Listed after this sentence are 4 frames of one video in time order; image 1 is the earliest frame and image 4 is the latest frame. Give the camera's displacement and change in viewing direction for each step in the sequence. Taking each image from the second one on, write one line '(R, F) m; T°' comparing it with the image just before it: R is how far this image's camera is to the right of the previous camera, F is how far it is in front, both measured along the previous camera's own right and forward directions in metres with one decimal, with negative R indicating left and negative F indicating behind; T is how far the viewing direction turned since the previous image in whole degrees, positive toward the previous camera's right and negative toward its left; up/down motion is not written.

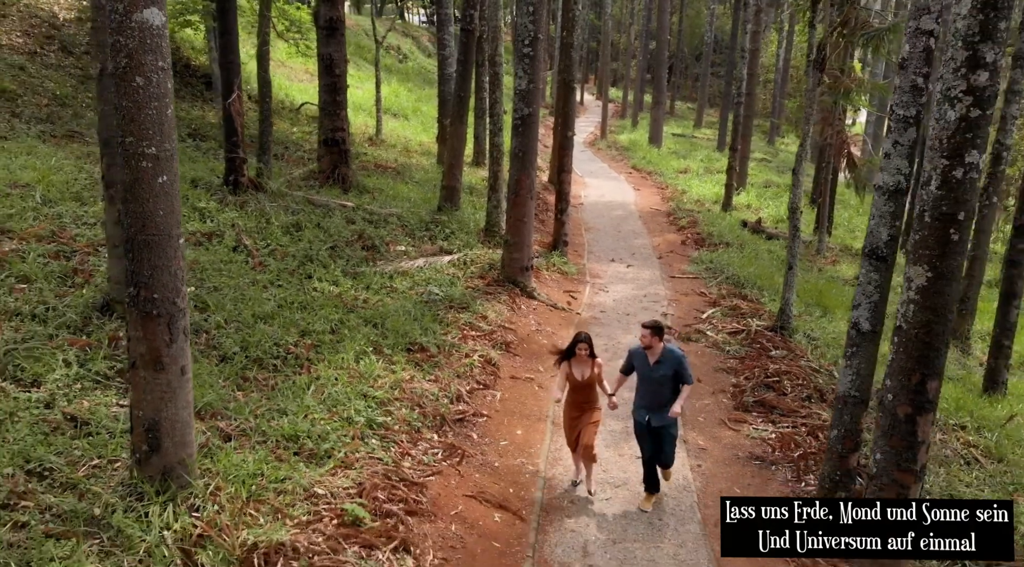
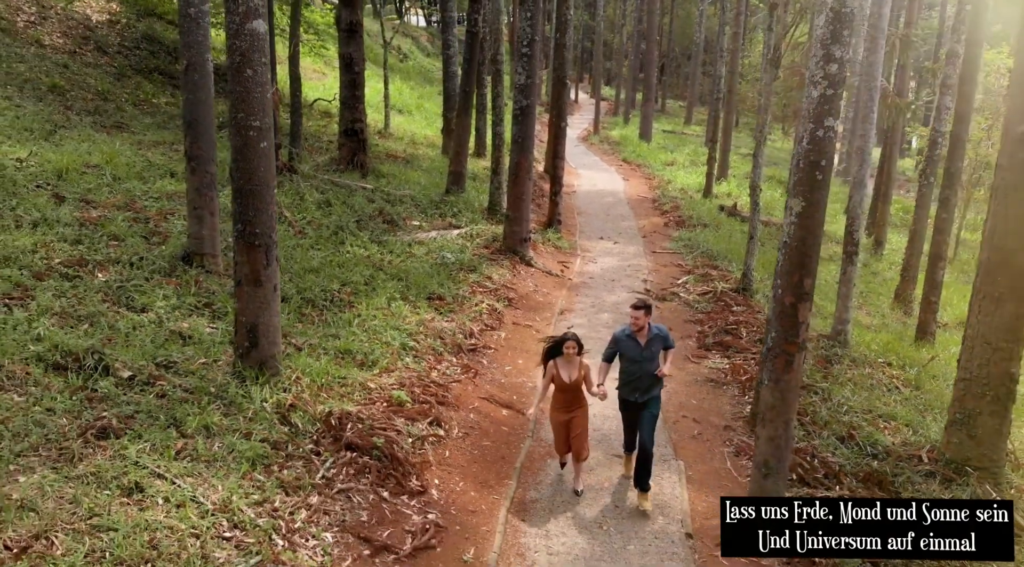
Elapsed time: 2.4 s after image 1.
(-0.1, -2.0) m; 0°
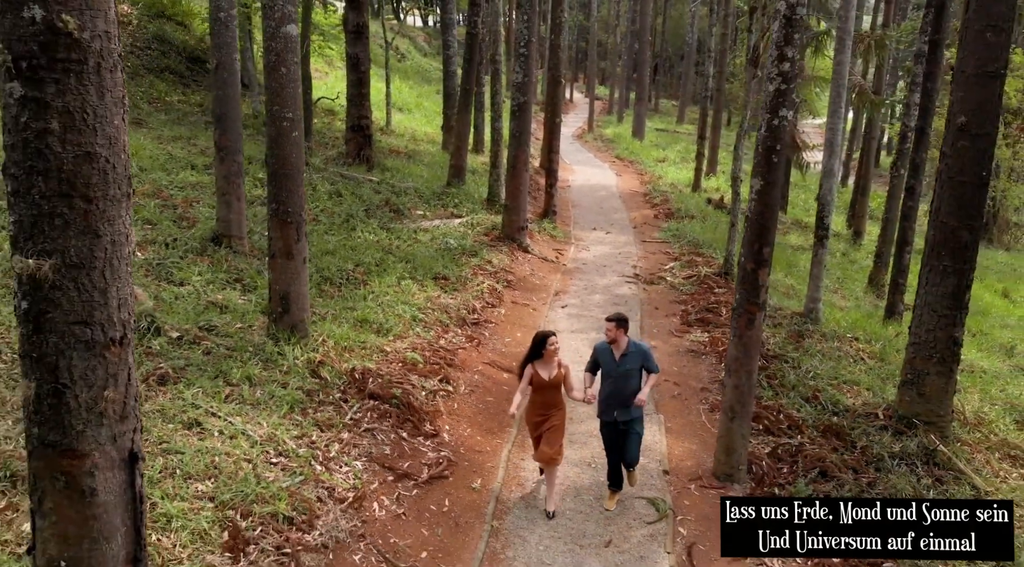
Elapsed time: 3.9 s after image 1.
(-0.1, -1.1) m; 0°
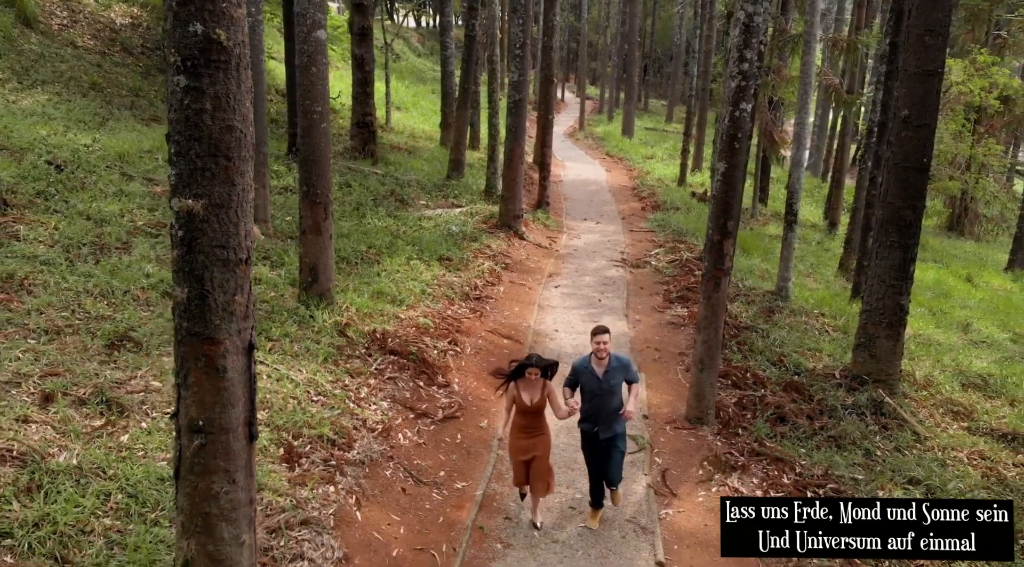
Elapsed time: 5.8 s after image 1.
(-0.1, -1.3) m; +1°
